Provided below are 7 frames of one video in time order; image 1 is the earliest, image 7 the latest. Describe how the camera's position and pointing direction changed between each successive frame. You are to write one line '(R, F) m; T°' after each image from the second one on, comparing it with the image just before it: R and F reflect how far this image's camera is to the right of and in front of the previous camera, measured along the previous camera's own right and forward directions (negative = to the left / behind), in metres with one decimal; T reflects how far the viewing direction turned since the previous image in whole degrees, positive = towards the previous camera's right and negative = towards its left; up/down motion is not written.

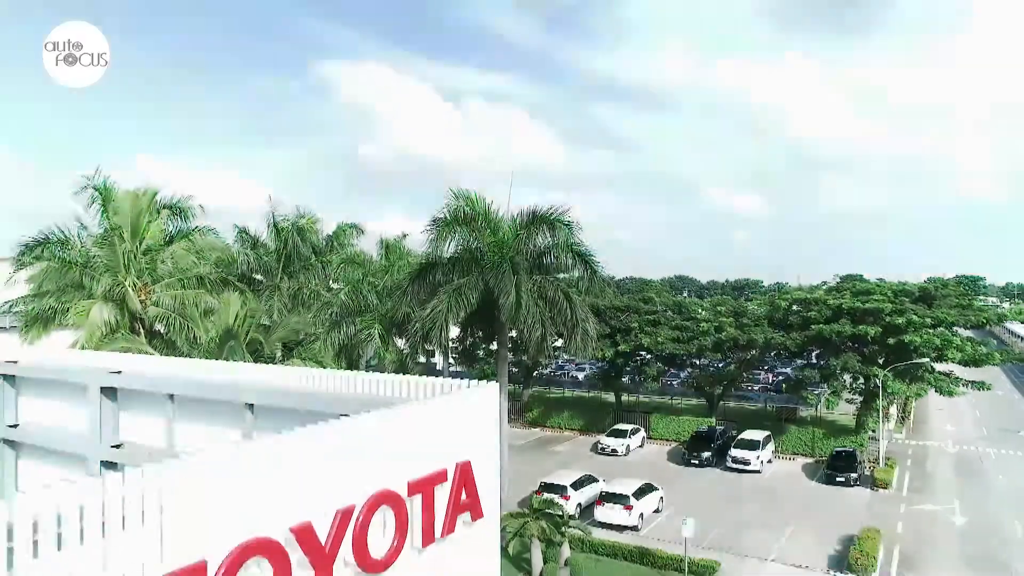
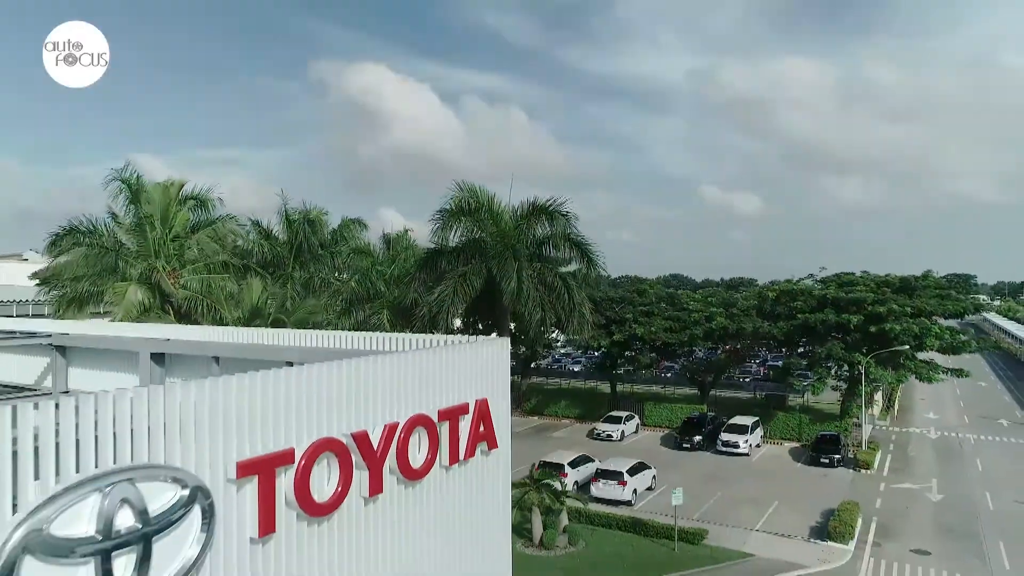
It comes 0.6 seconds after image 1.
(-0.2, -1.4) m; 0°
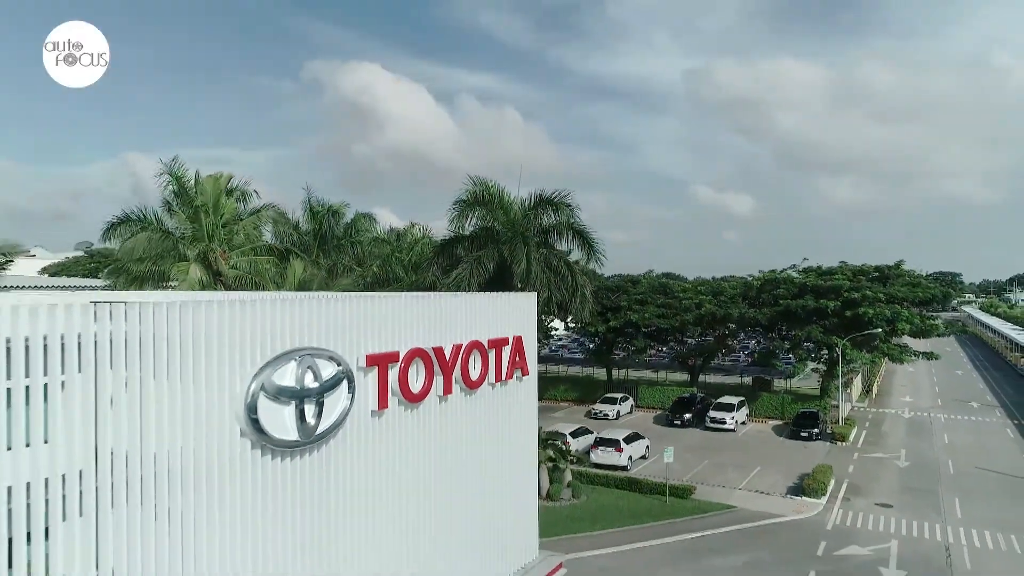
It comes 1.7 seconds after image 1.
(-0.6, -2.5) m; +1°
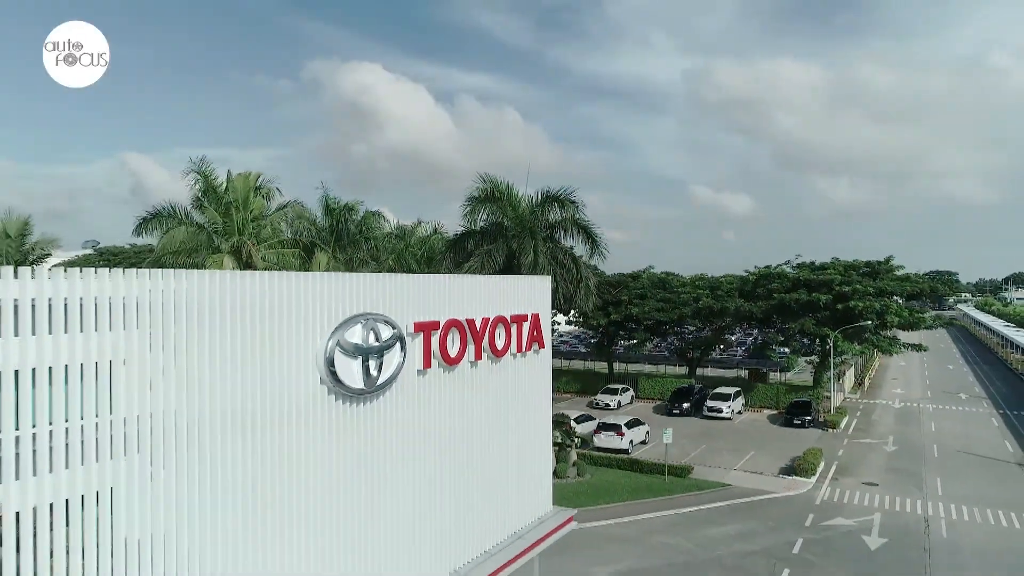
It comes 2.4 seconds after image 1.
(-0.4, -1.5) m; 0°
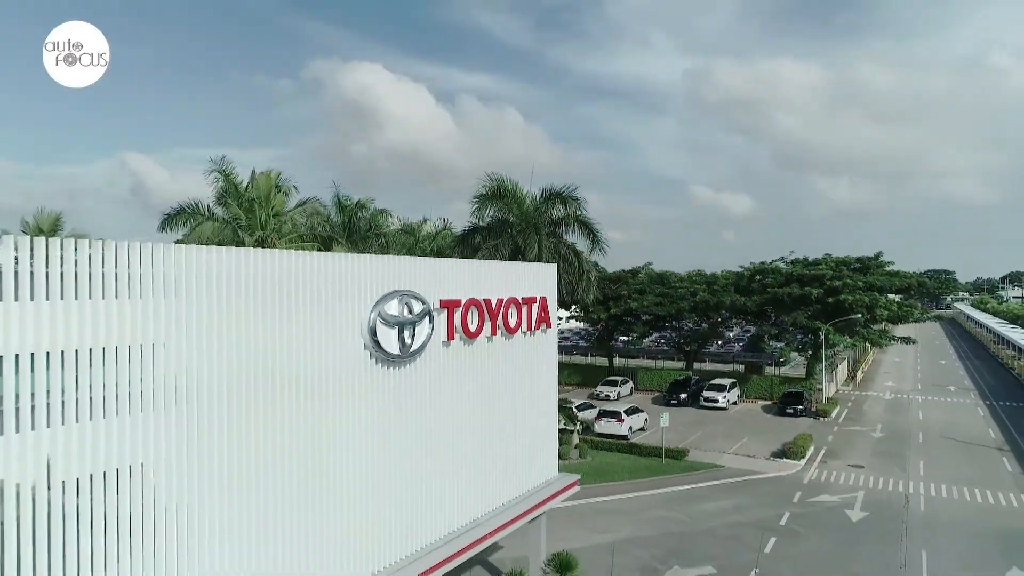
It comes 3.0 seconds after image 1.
(-0.2, -1.4) m; 0°
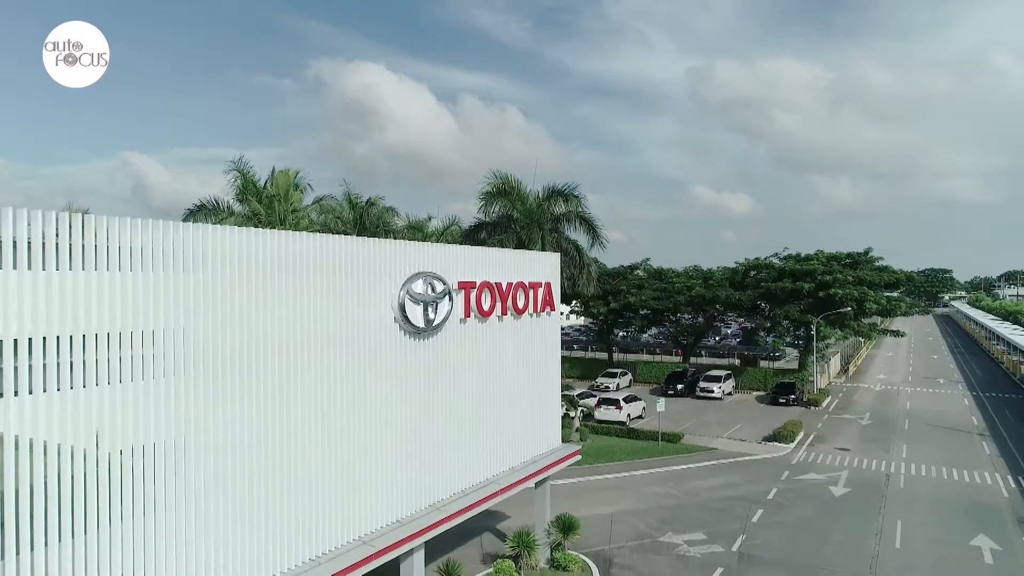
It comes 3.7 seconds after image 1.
(-0.2, -1.4) m; 0°
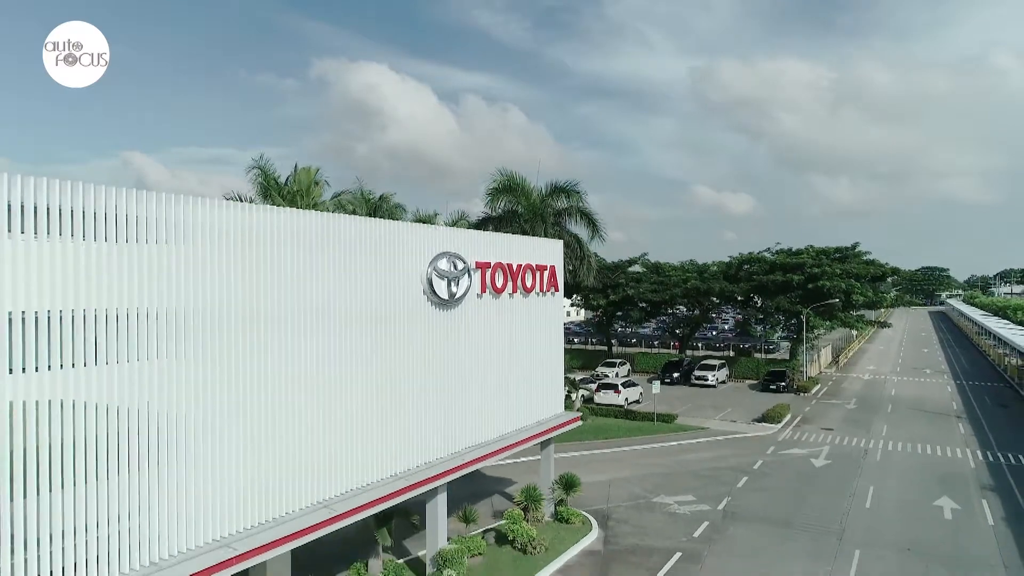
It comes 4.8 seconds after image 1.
(-0.2, -1.9) m; 0°
